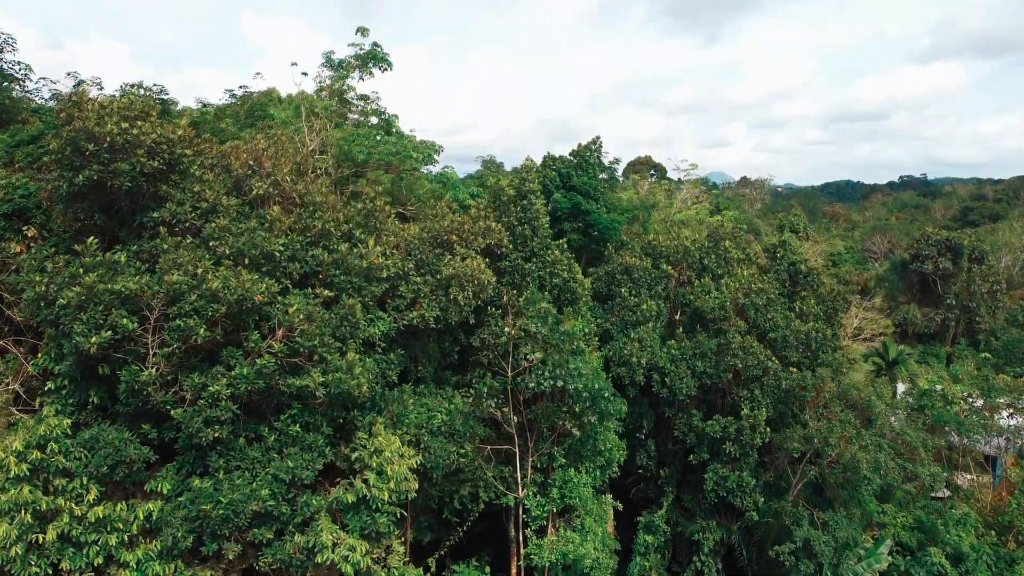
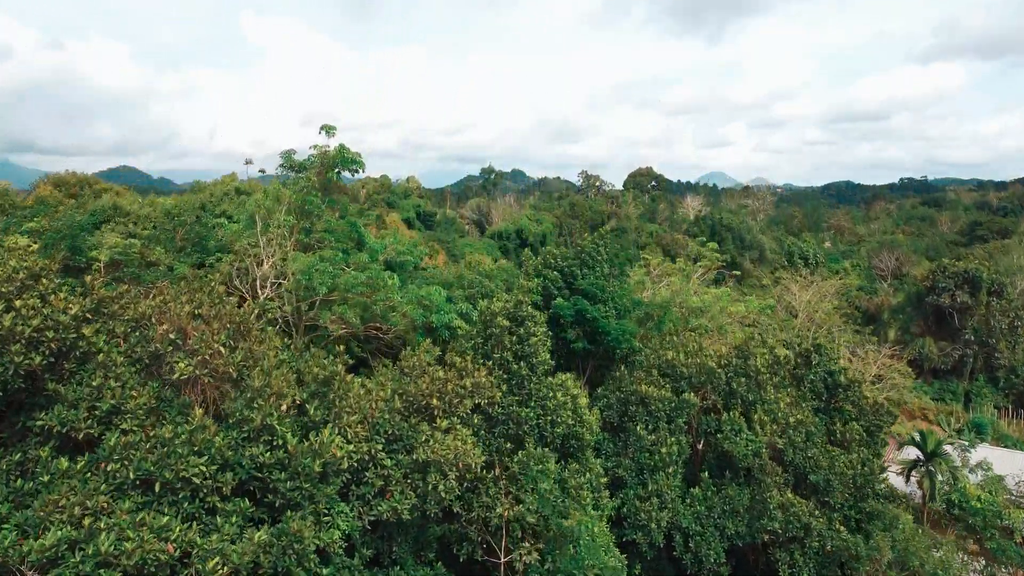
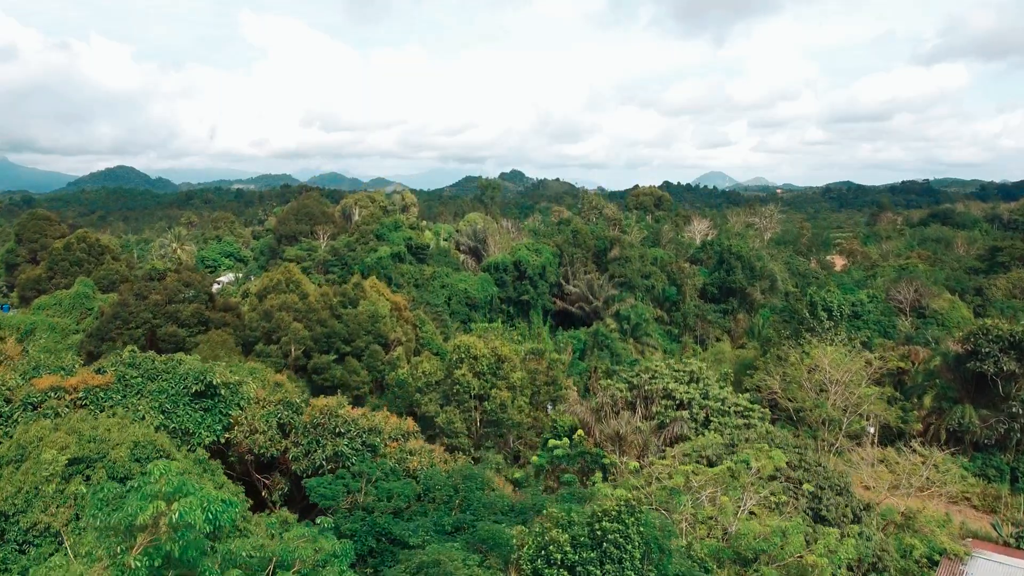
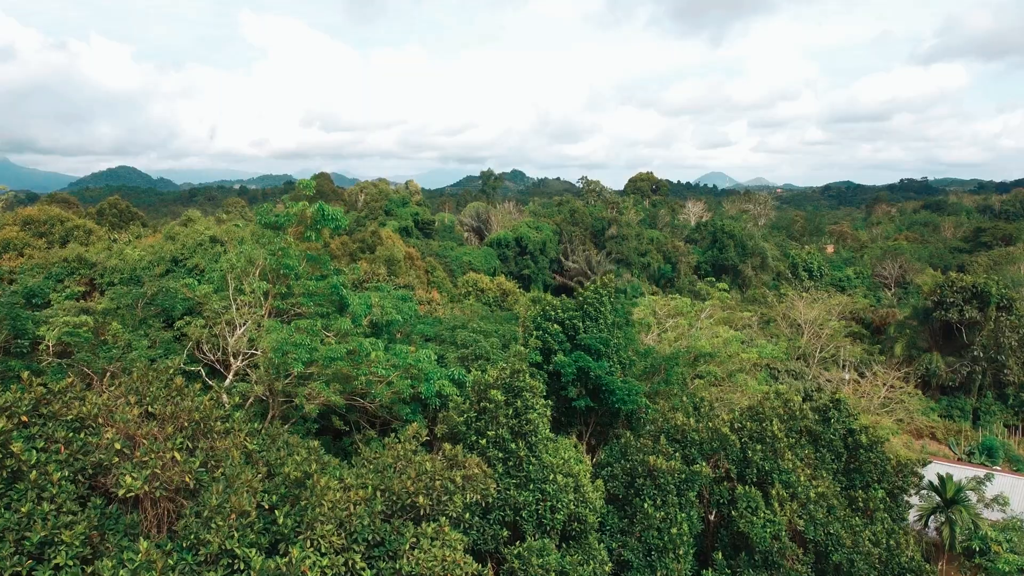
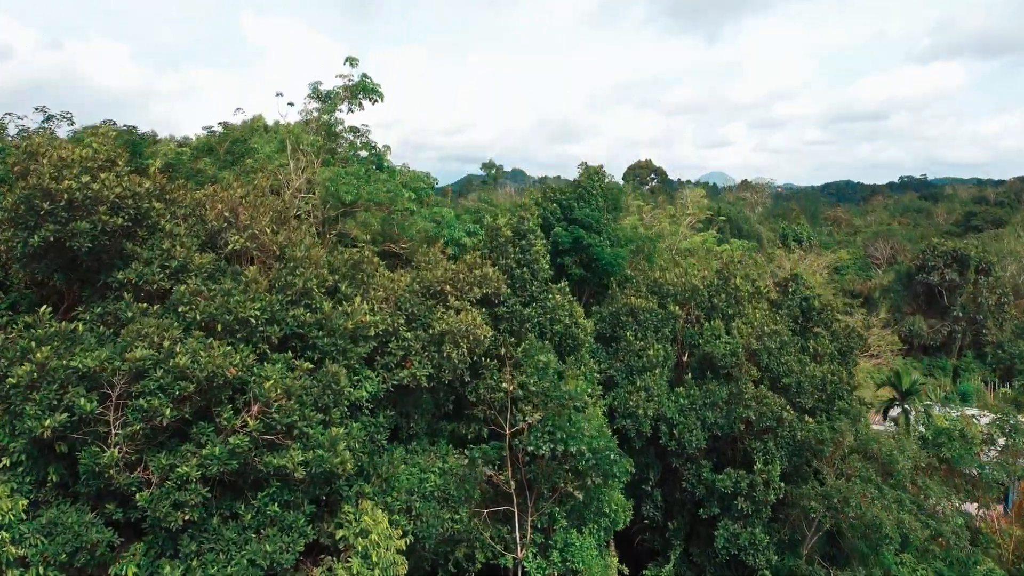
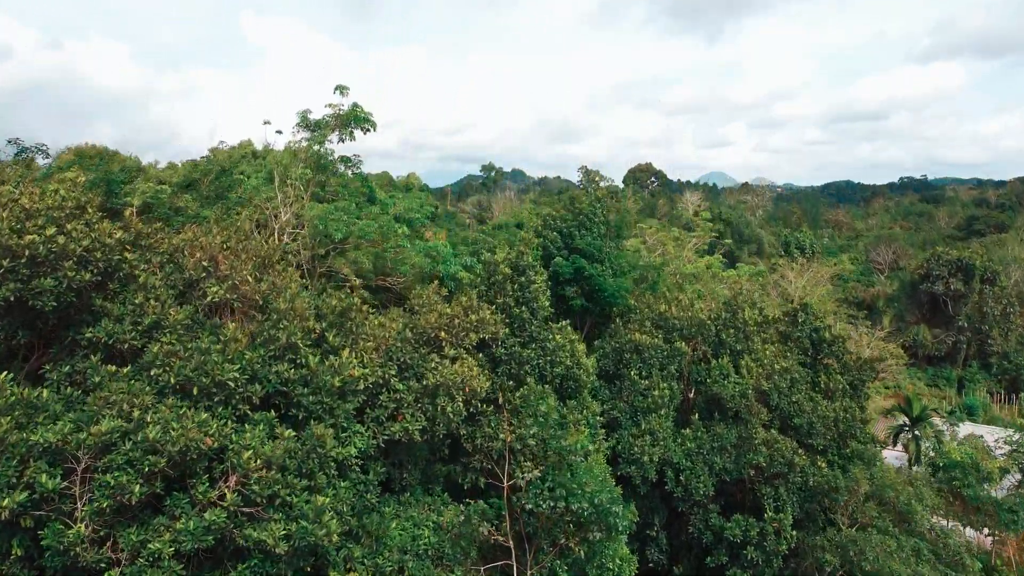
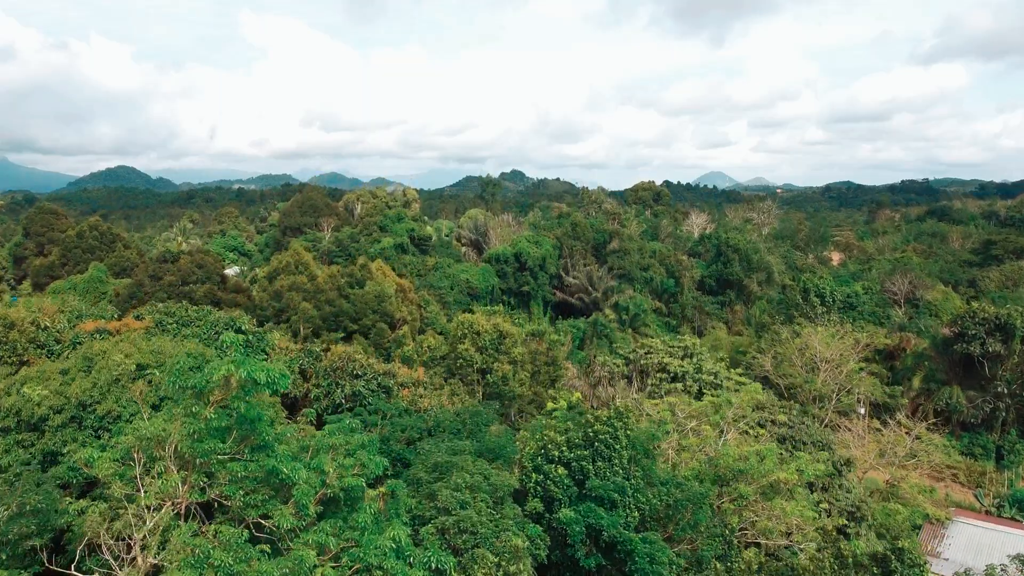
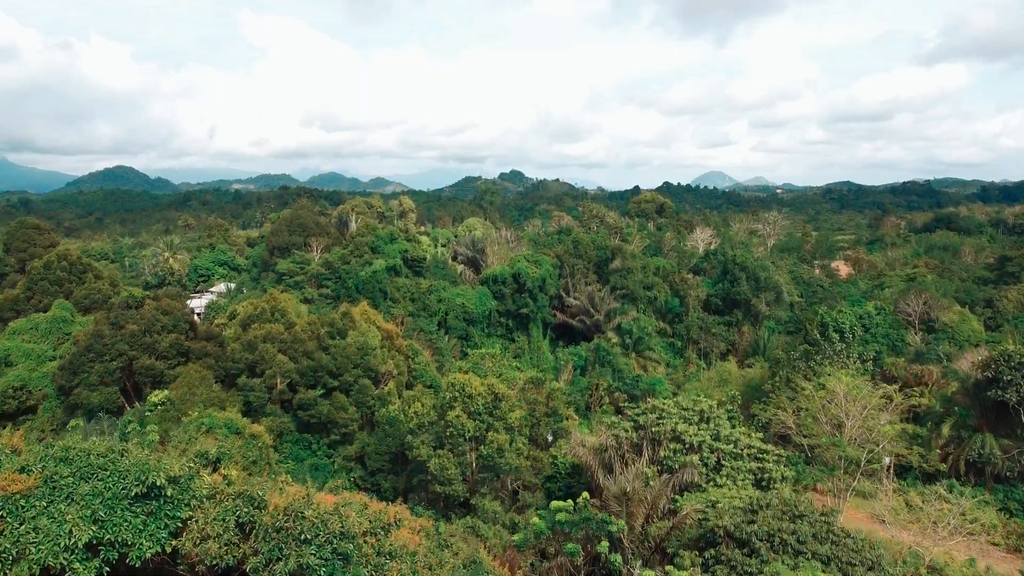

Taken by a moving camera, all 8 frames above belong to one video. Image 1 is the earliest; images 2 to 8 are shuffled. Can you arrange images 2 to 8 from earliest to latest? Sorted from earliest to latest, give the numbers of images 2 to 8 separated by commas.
5, 6, 2, 4, 7, 3, 8
